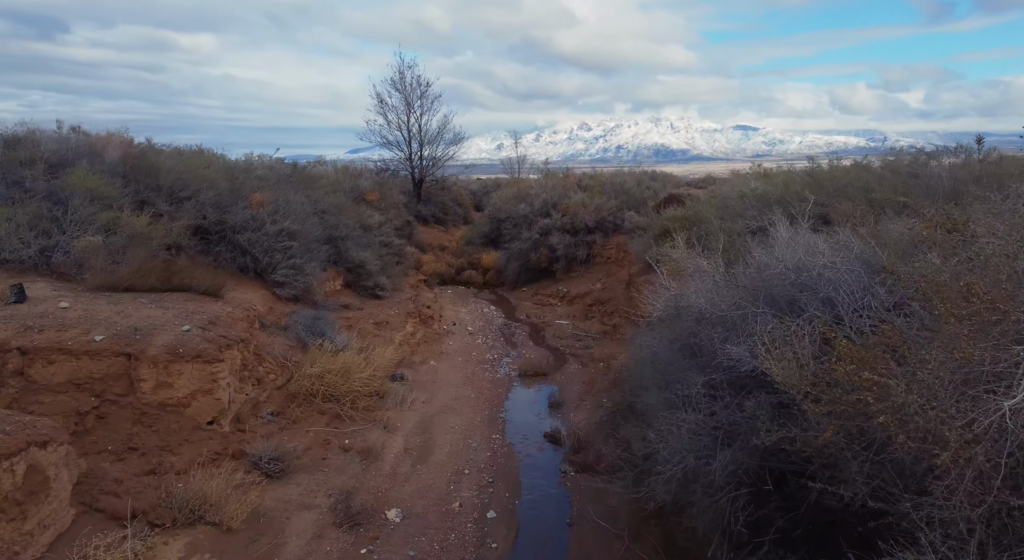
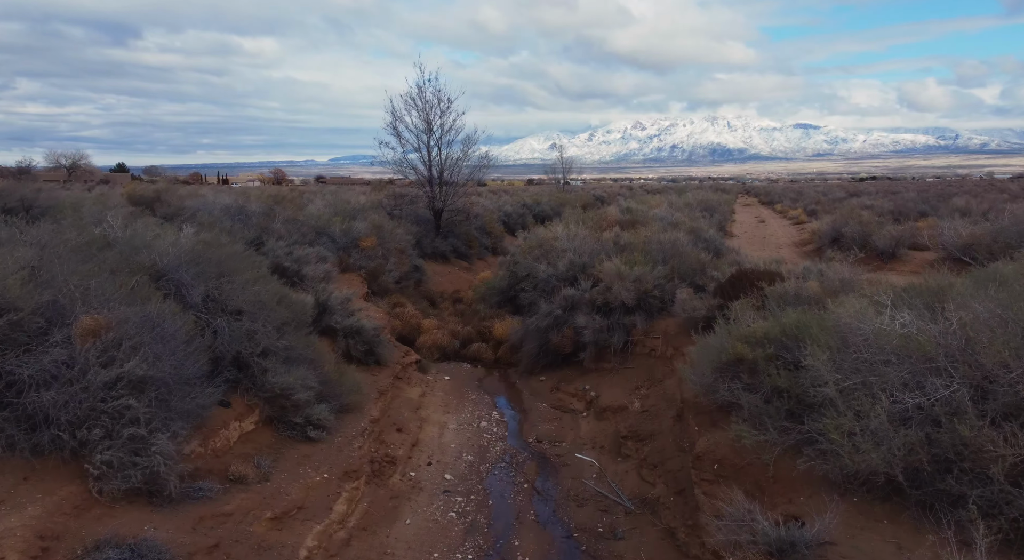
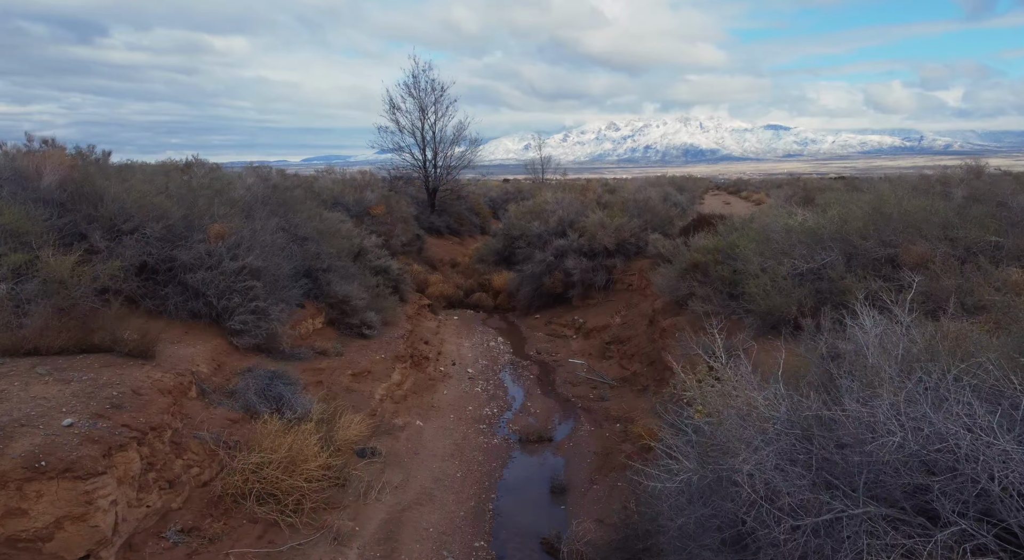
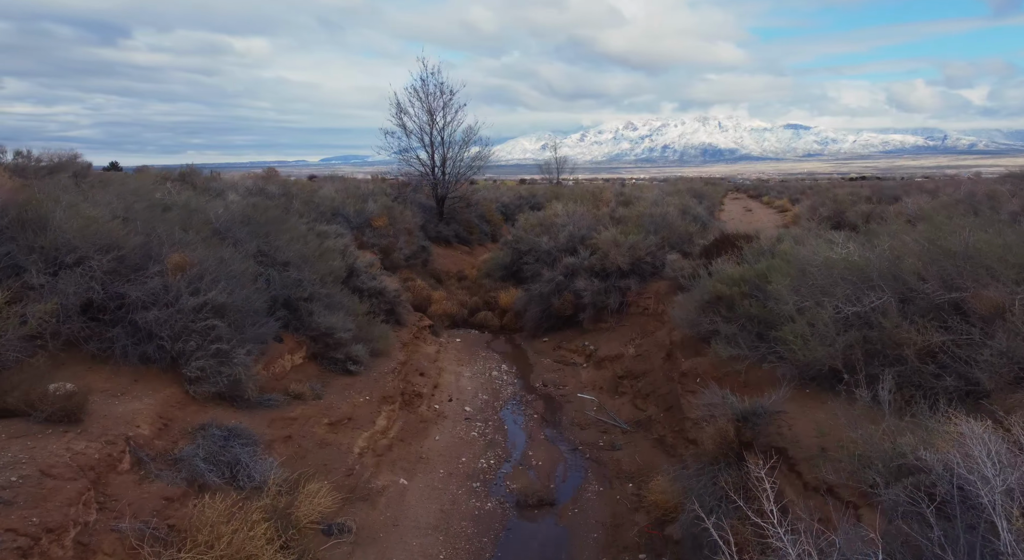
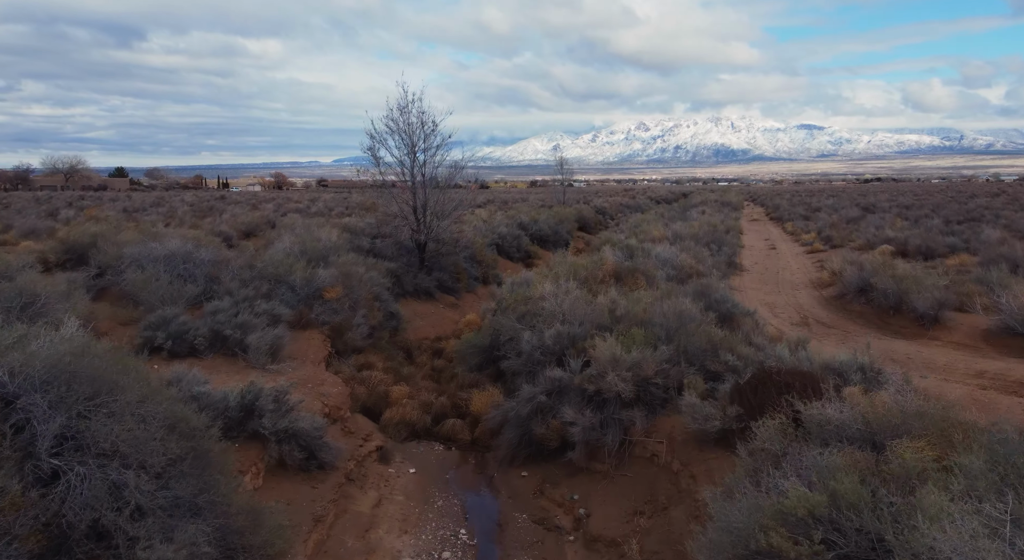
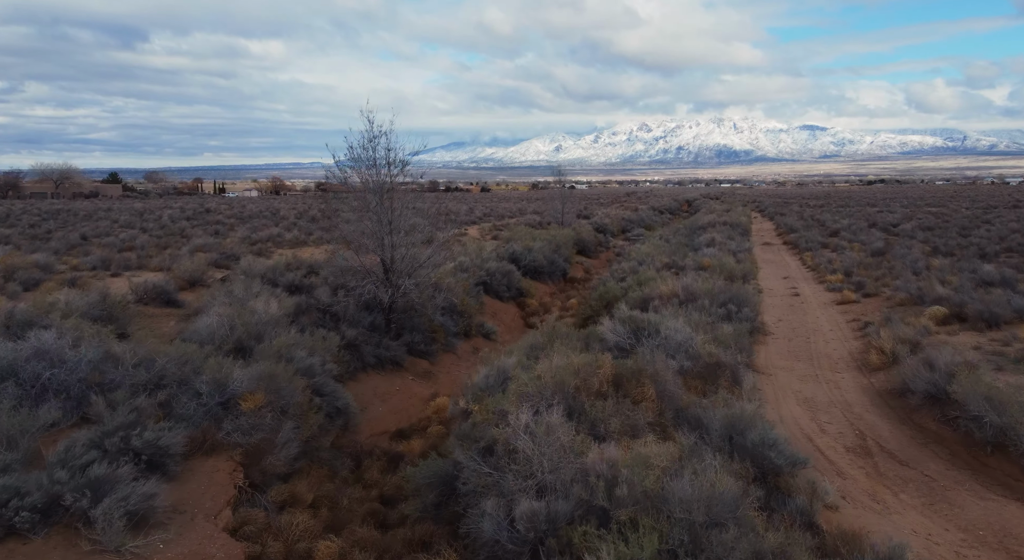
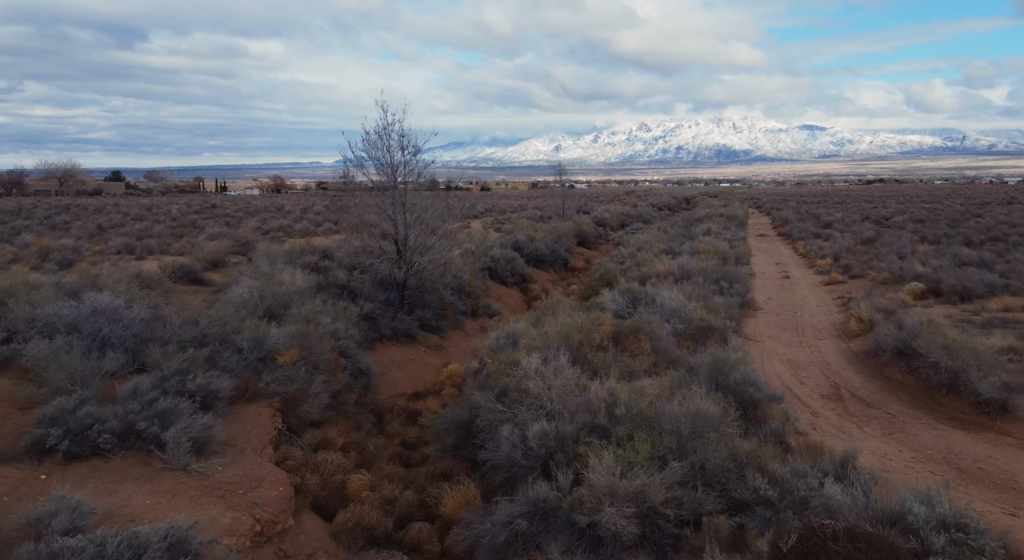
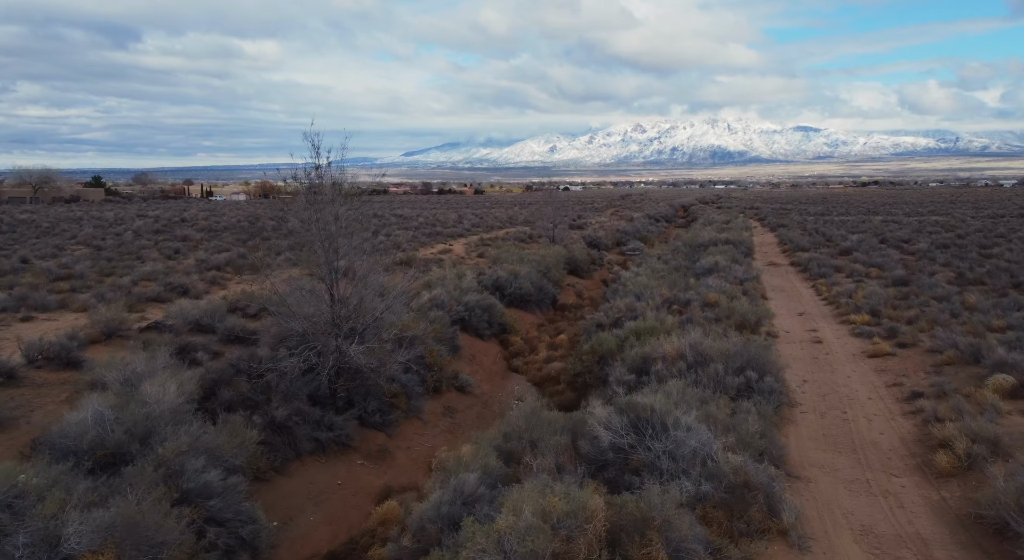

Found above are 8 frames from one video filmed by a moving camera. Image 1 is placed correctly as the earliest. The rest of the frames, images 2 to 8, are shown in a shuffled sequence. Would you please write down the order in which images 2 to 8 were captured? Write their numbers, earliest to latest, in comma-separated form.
3, 4, 2, 5, 7, 6, 8
